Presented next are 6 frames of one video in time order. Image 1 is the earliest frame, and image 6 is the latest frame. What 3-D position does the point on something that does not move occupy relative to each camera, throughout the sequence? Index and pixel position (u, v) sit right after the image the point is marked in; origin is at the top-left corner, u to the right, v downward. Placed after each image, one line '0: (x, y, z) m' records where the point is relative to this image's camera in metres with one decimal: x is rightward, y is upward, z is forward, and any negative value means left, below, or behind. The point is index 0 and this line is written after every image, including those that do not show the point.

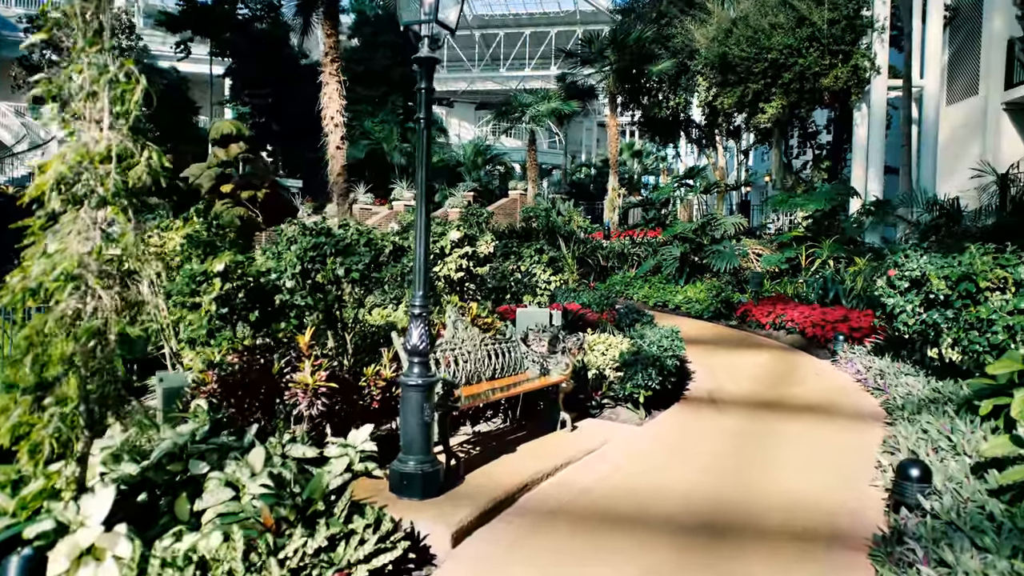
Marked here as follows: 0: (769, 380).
0: (+2.5, -0.9, +7.8) m
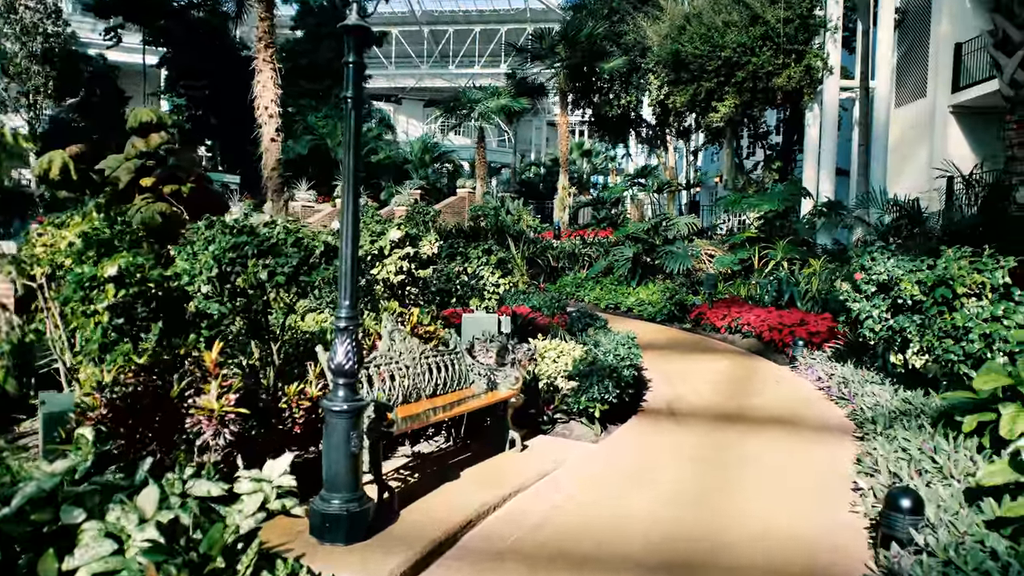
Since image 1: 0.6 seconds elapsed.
0: (+2.0, -0.9, +7.4) m
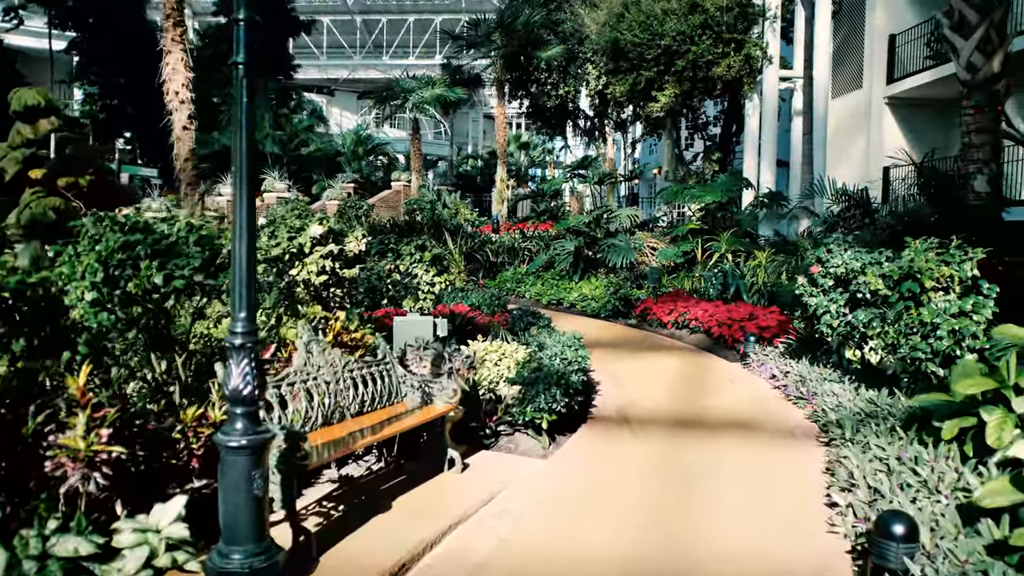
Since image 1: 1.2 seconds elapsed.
0: (+1.5, -0.9, +7.0) m
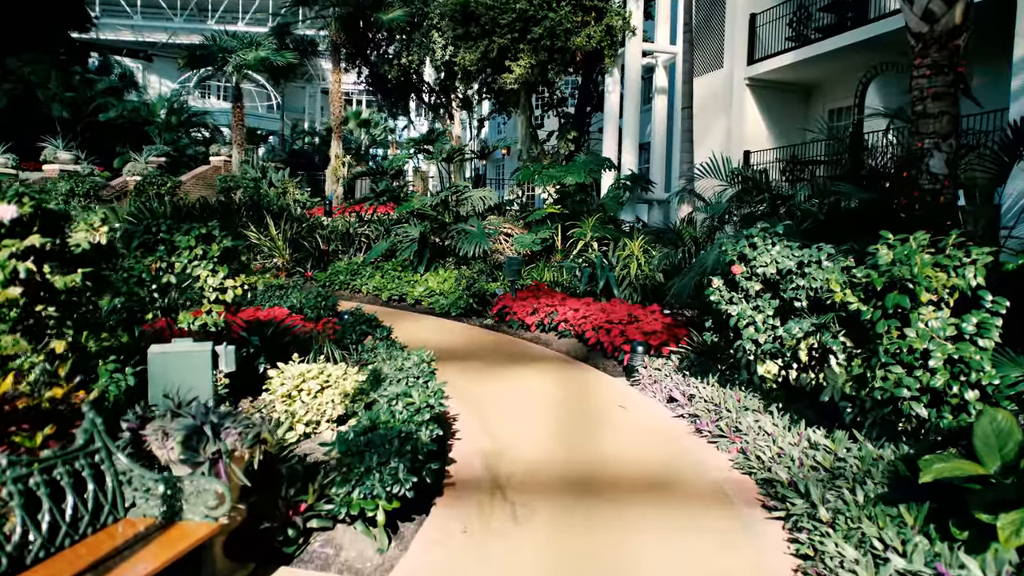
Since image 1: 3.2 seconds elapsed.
0: (+0.4, -0.9, +5.4) m
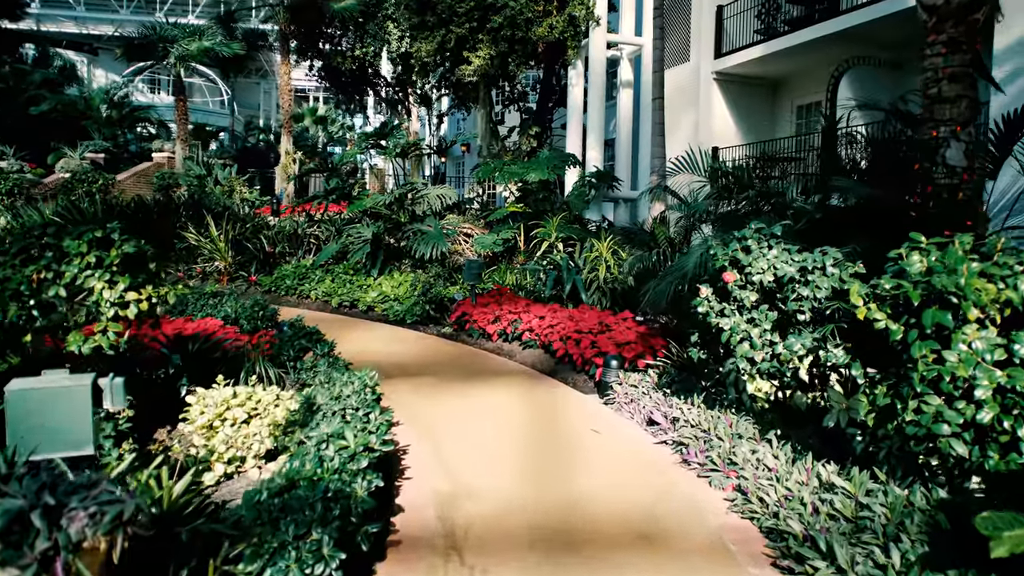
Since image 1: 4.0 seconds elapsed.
0: (+0.1, -1.0, +4.7) m
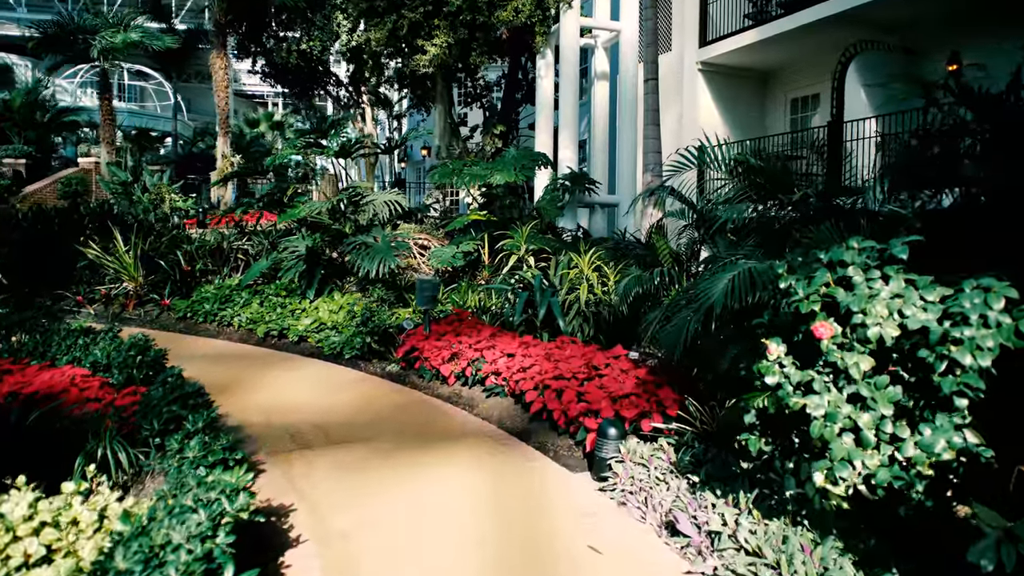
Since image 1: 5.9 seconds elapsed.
0: (0.0, -1.2, +2.9) m
